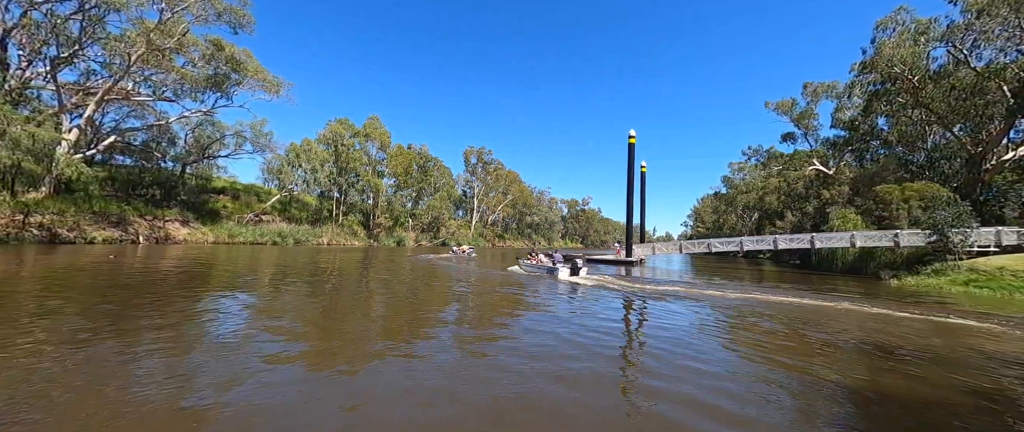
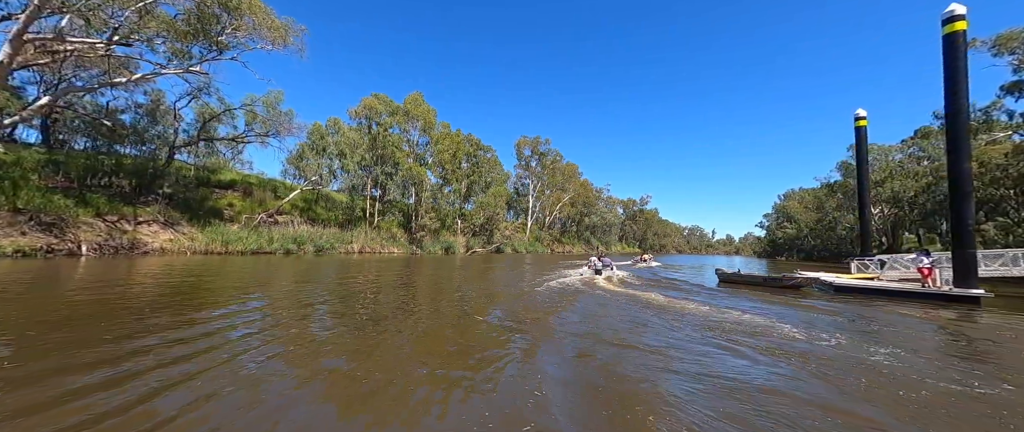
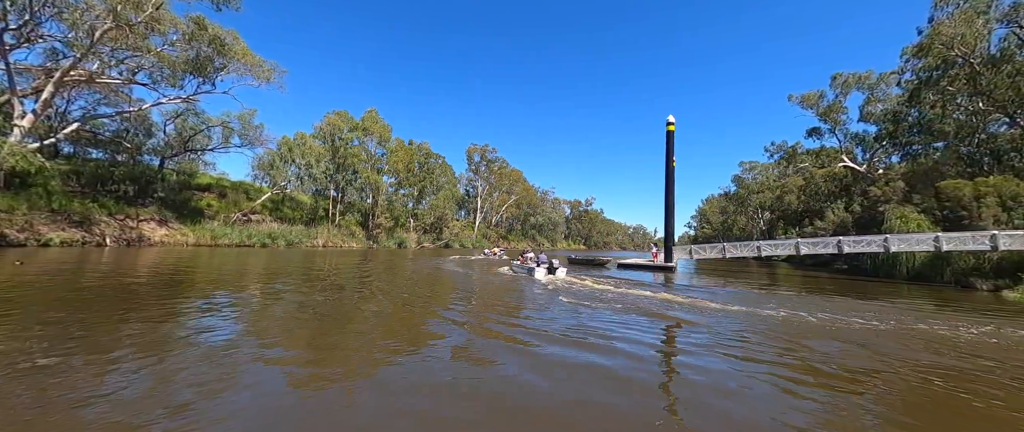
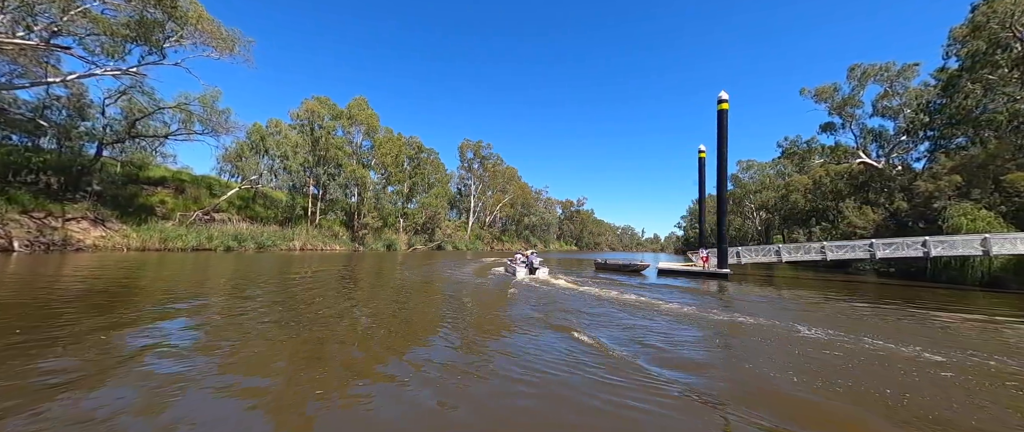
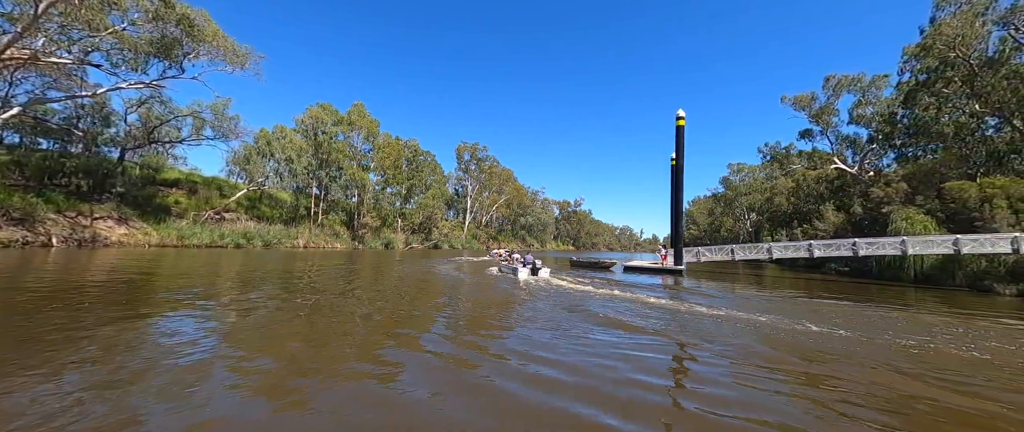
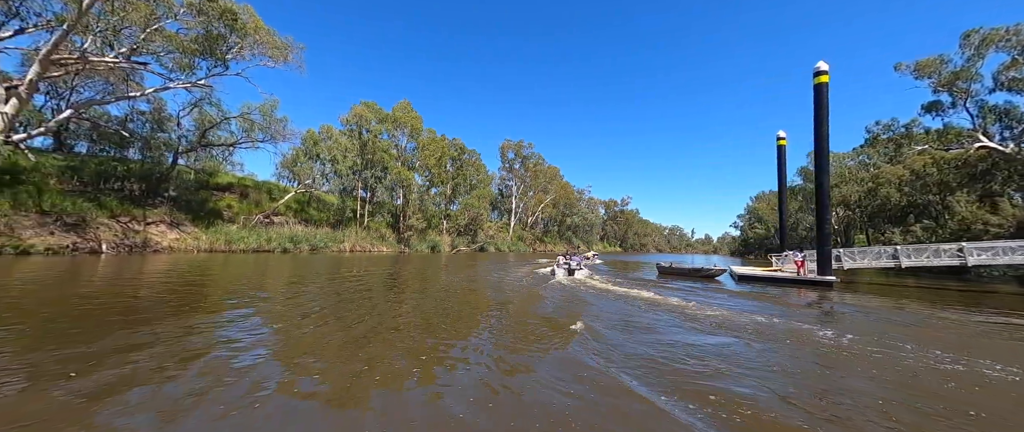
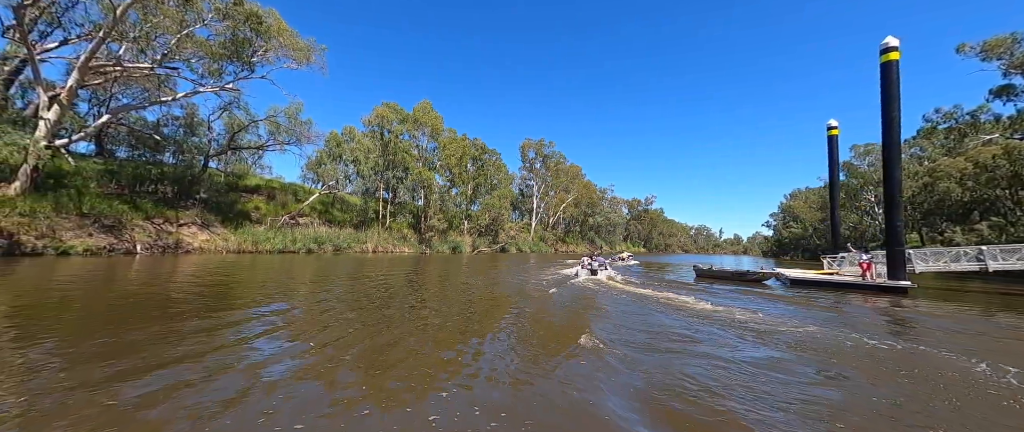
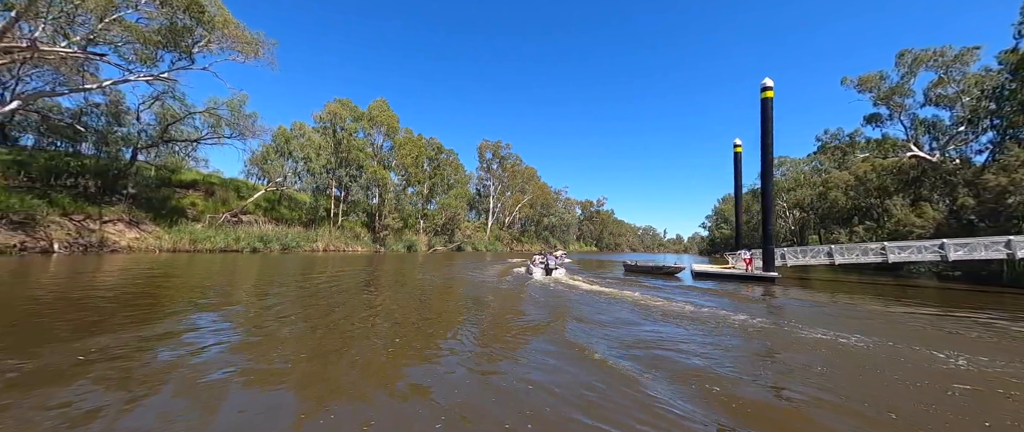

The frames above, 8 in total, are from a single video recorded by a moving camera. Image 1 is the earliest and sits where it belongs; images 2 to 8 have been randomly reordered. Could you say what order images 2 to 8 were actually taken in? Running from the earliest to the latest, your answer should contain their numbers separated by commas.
3, 5, 4, 8, 6, 7, 2
